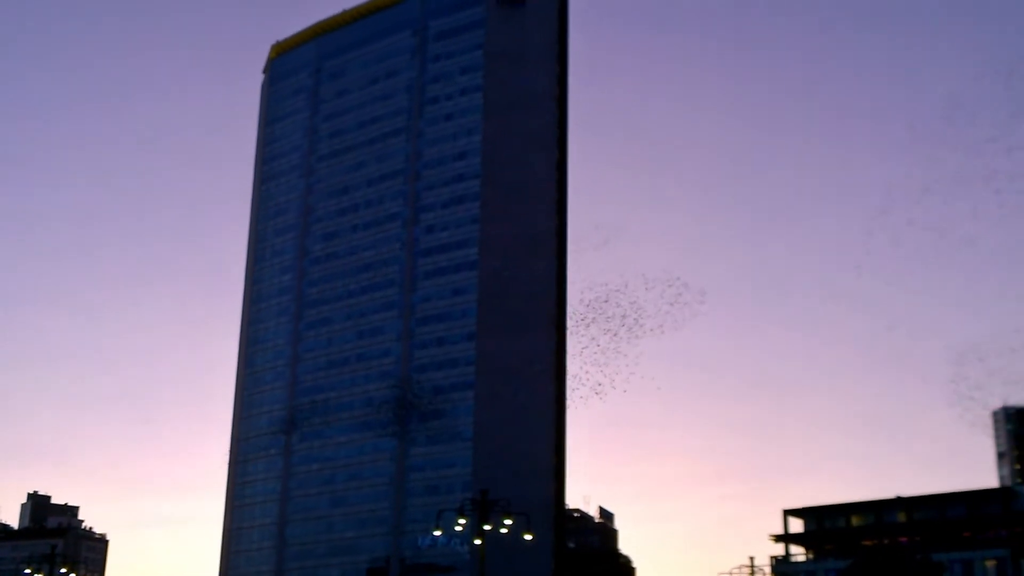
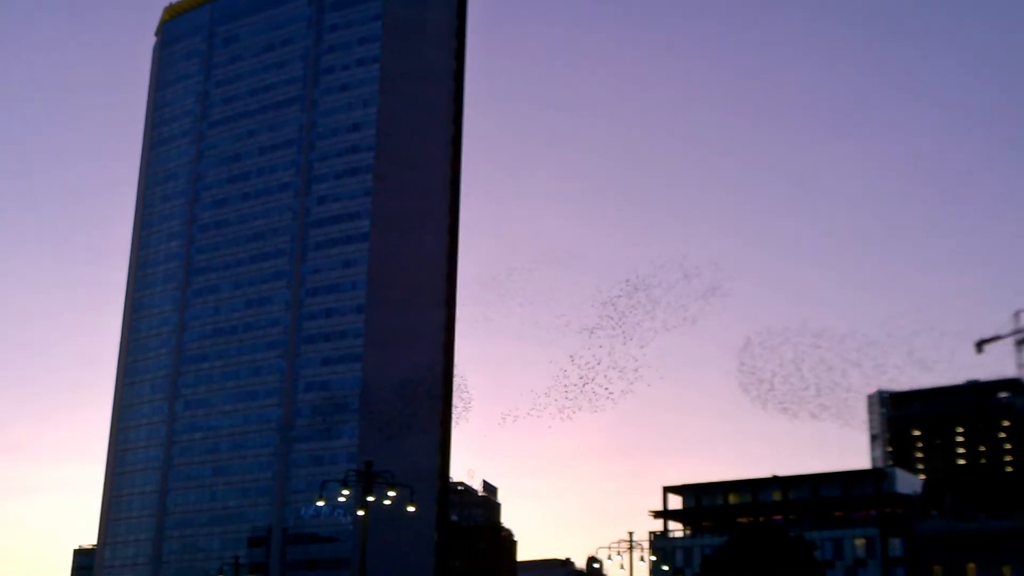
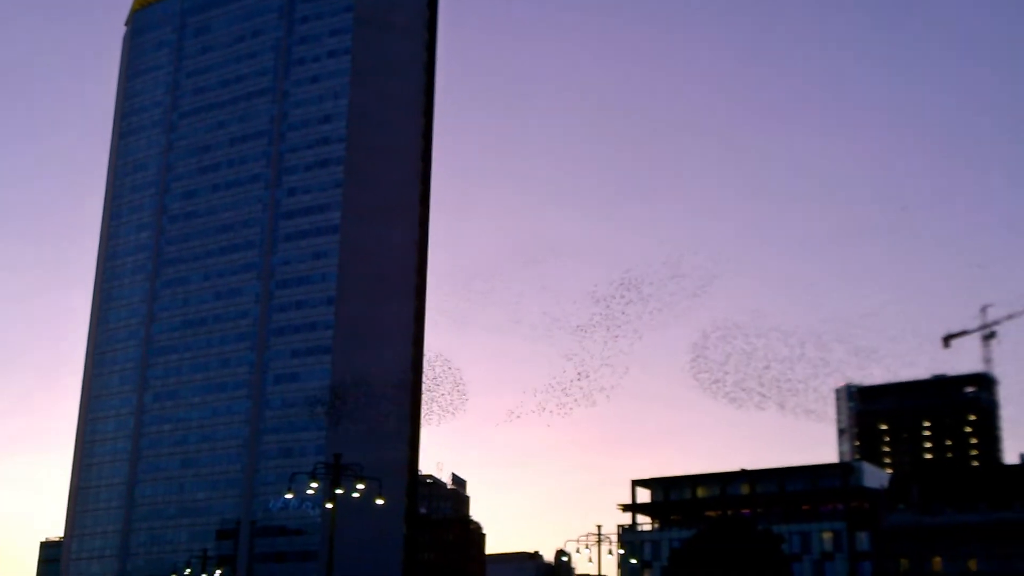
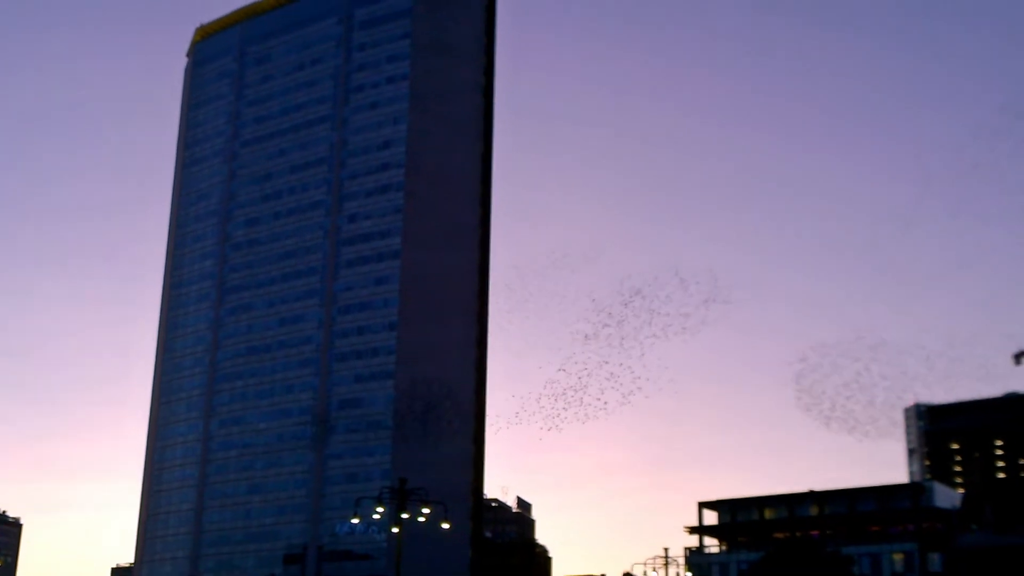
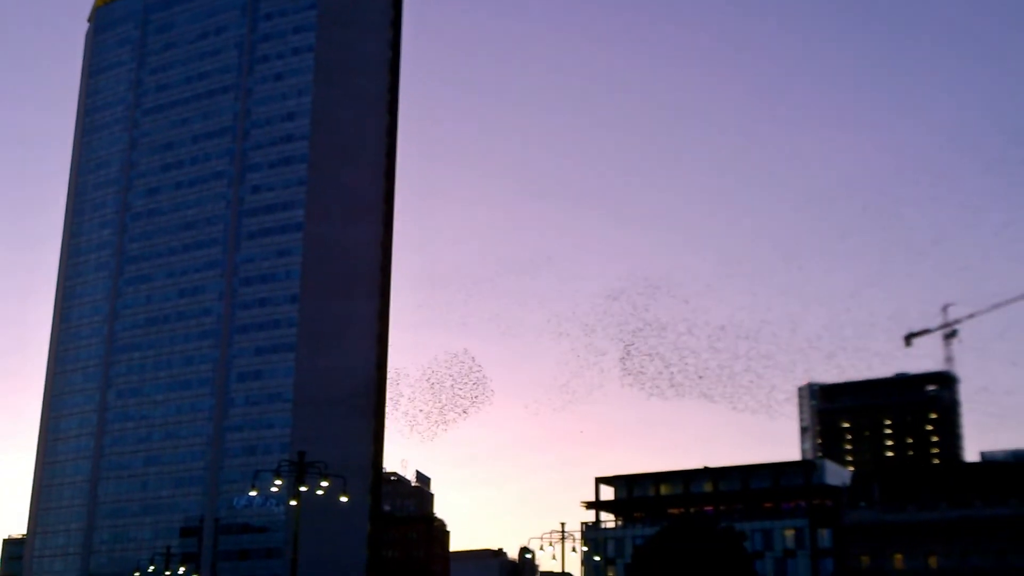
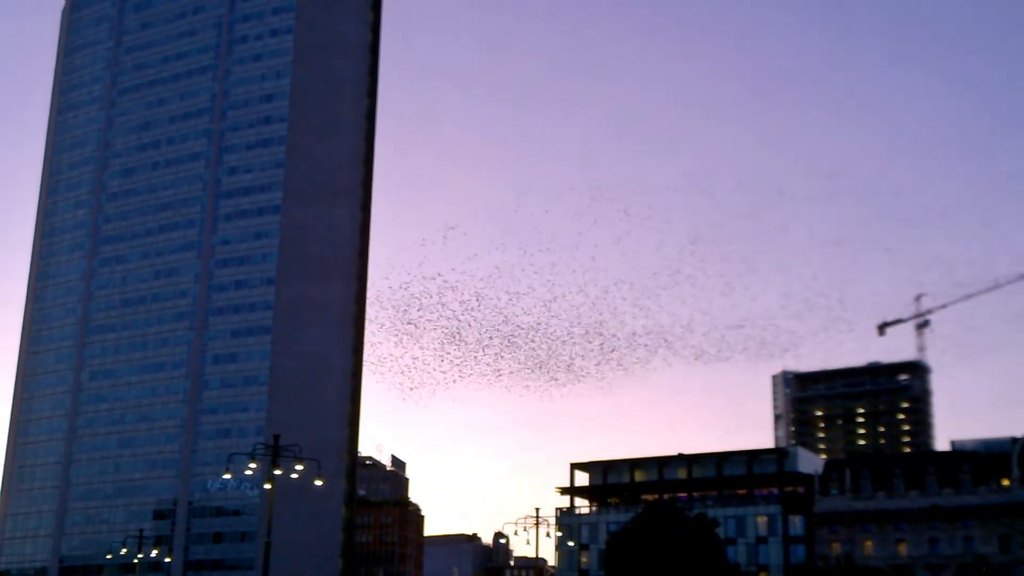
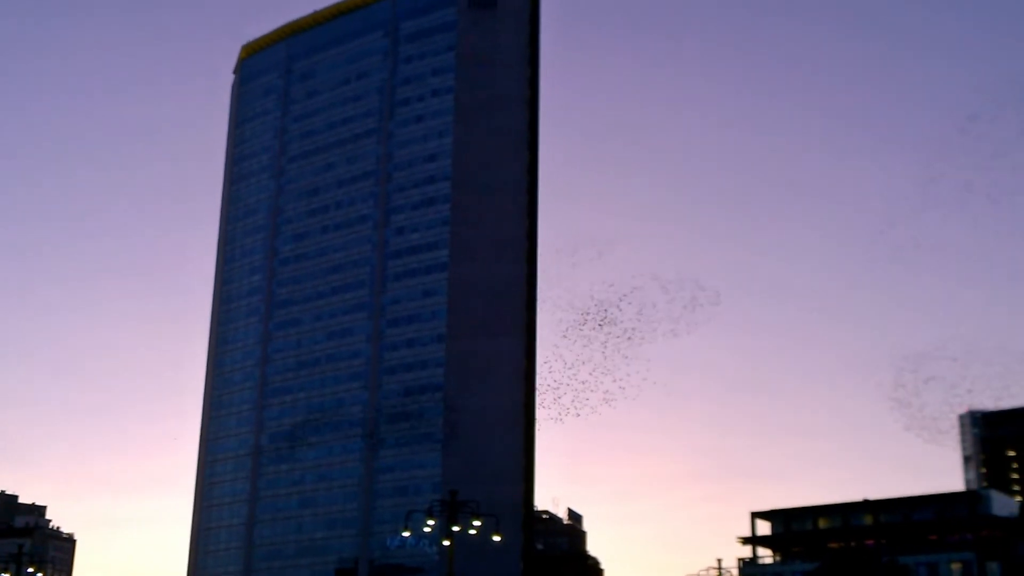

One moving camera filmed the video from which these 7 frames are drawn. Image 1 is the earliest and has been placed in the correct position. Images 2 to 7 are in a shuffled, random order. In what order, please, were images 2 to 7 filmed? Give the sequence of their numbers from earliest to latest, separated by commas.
7, 4, 2, 3, 5, 6
